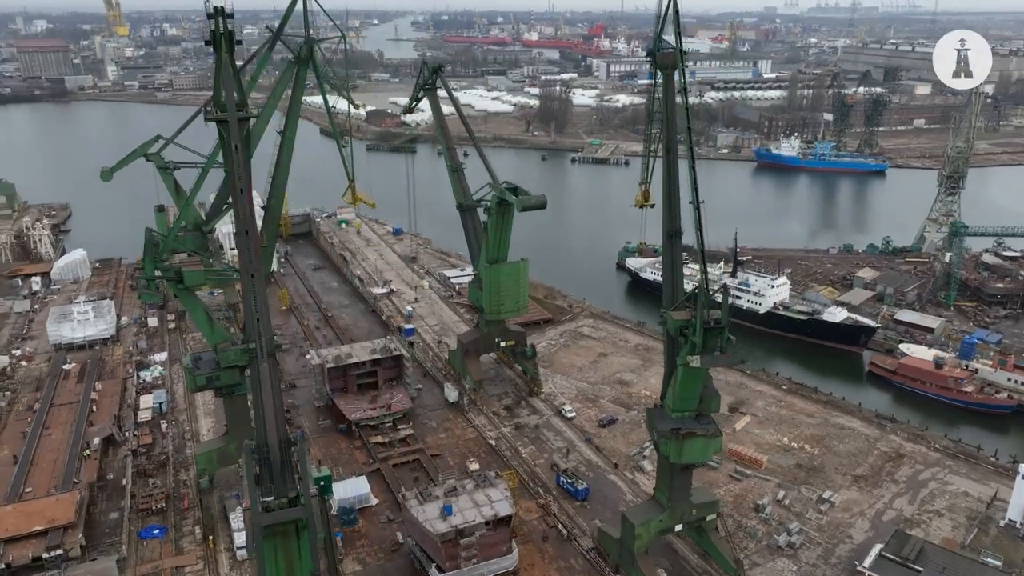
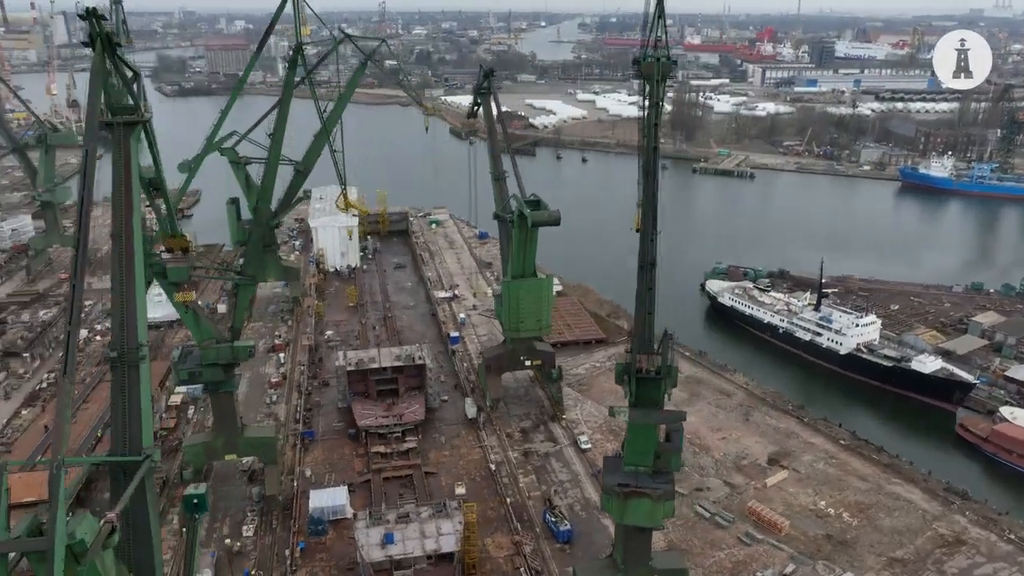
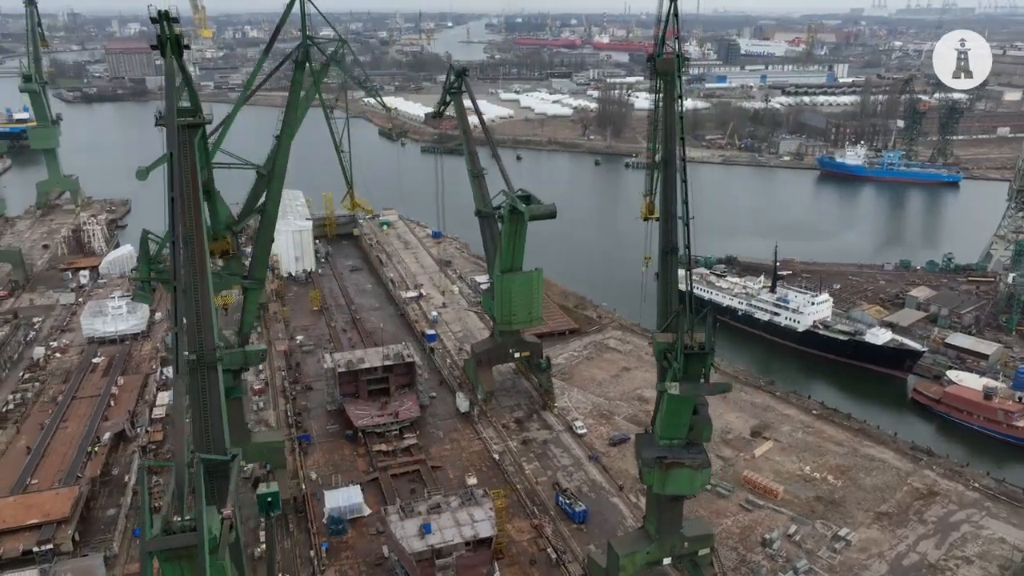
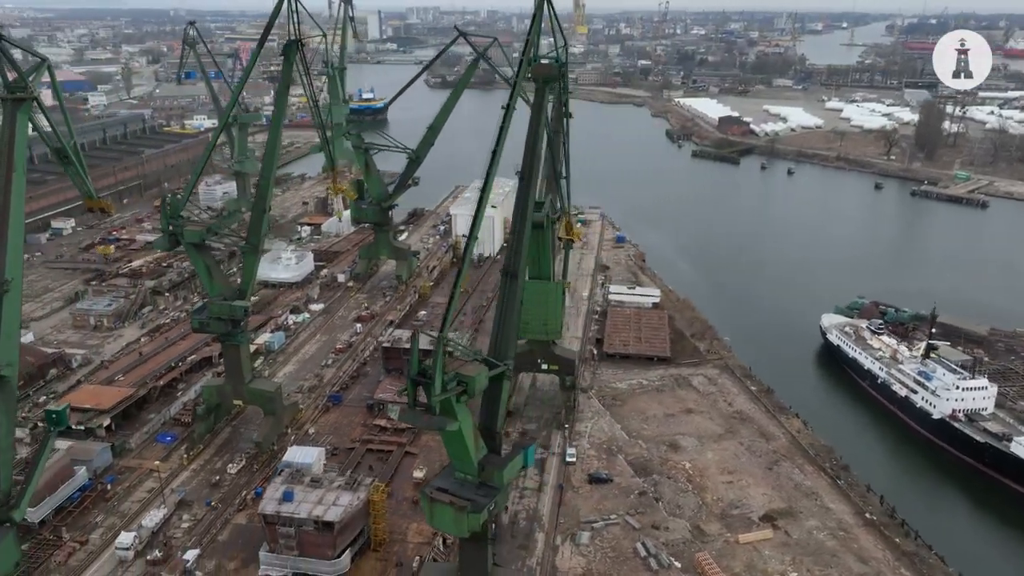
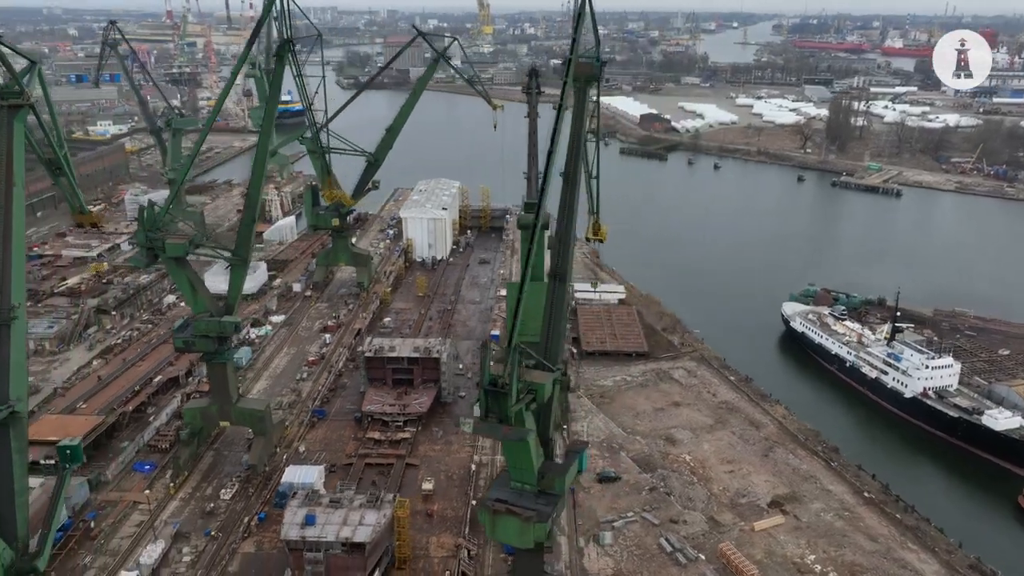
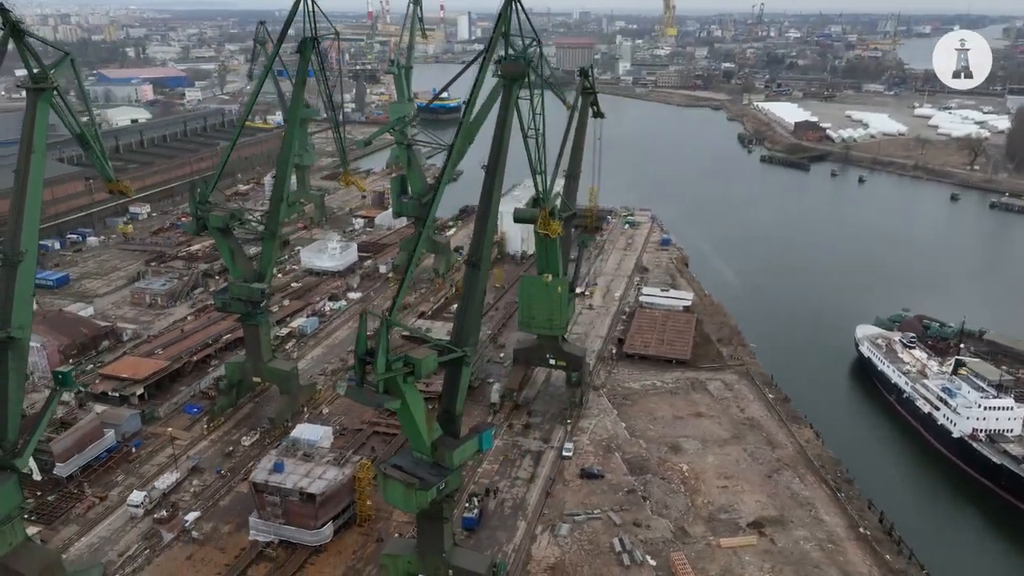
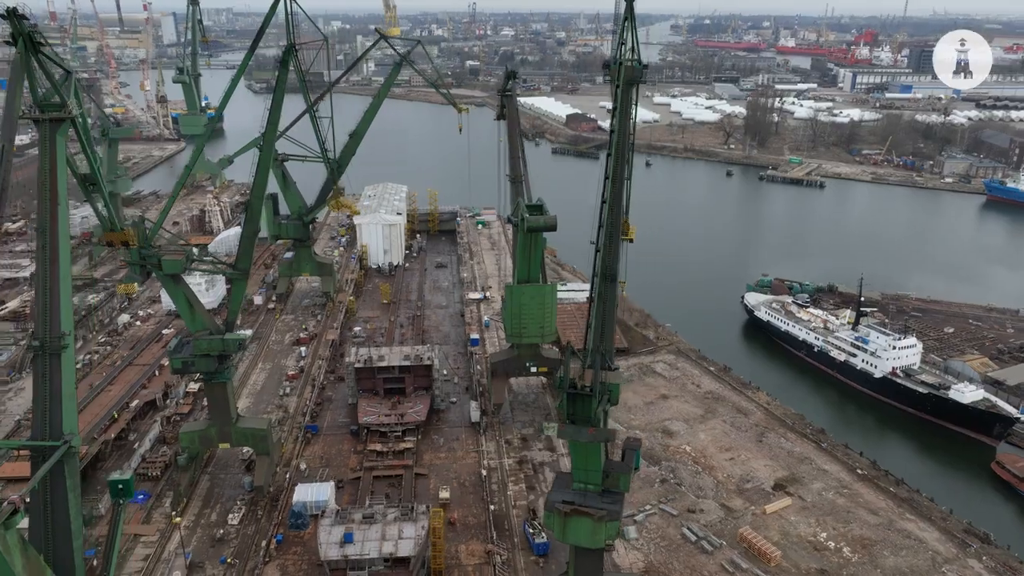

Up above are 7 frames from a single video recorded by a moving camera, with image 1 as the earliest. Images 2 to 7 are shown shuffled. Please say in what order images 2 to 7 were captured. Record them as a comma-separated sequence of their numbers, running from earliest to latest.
3, 2, 7, 5, 4, 6
